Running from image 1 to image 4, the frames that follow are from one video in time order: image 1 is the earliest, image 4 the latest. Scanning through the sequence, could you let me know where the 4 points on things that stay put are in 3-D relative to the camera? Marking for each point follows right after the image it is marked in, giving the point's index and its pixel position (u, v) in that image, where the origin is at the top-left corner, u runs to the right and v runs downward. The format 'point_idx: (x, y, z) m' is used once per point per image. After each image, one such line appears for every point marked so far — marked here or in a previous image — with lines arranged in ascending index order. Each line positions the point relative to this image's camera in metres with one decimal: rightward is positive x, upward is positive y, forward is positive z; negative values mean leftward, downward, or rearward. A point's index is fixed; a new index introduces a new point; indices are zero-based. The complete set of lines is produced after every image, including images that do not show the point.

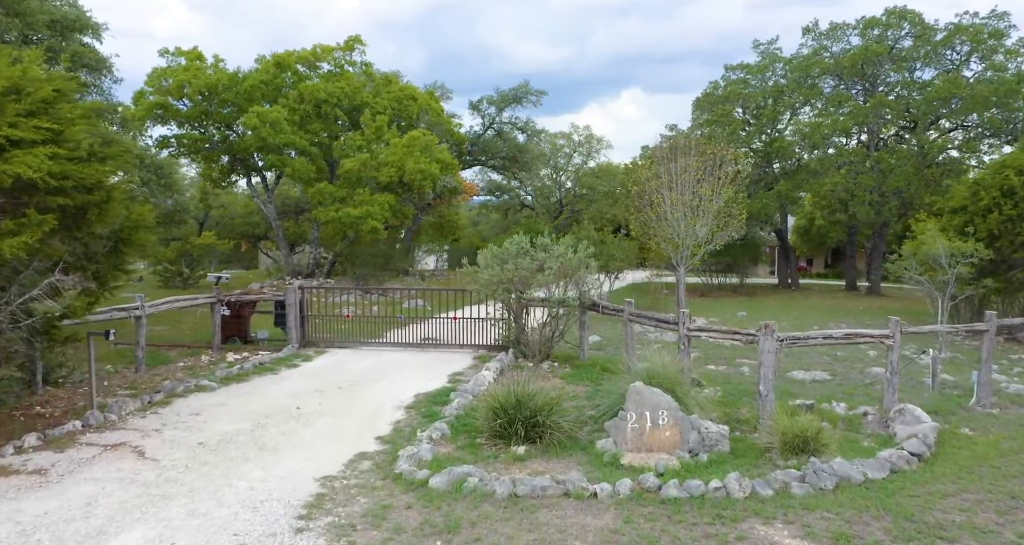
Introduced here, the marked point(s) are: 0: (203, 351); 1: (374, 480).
0: (-4.7, -1.2, +11.8) m
1: (-1.1, -1.6, +6.1) m
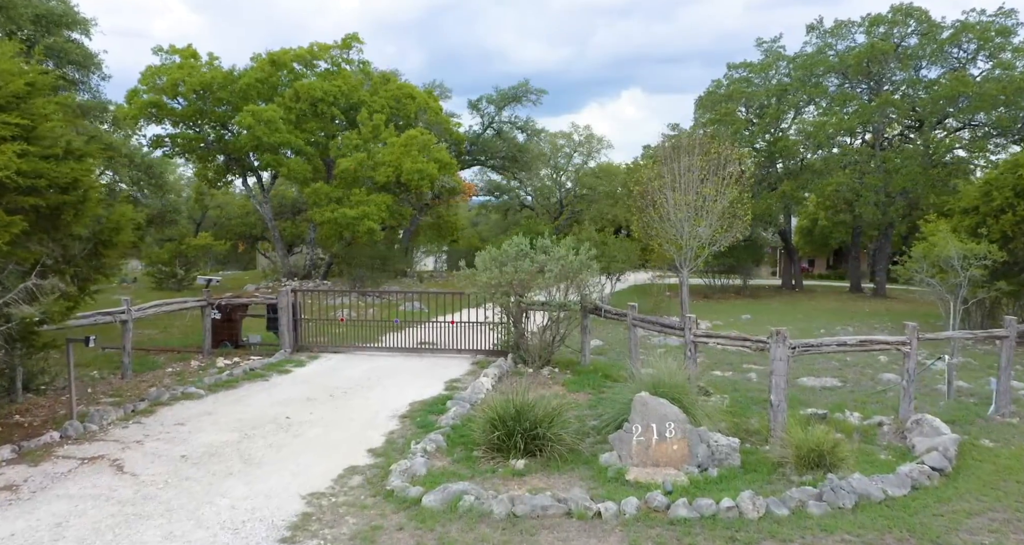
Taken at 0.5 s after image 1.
0: (-4.7, -1.2, +11.4) m
1: (-1.1, -1.7, +5.7) m
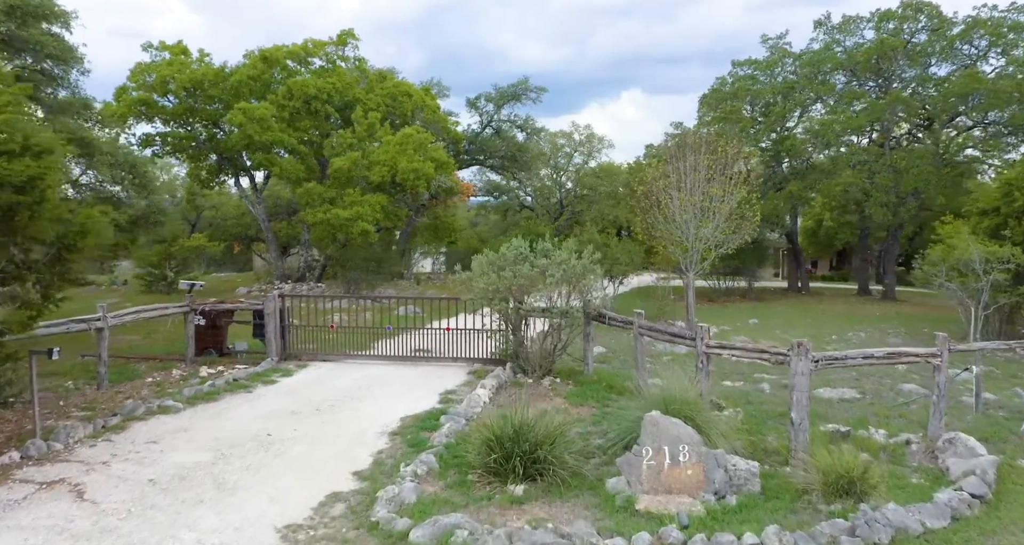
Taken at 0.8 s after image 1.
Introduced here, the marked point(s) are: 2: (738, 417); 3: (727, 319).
0: (-4.7, -1.3, +10.8) m
1: (-1.1, -1.7, +5.1) m
2: (+2.2, -1.4, +7.5) m
3: (+4.5, -1.0, +16.2) m
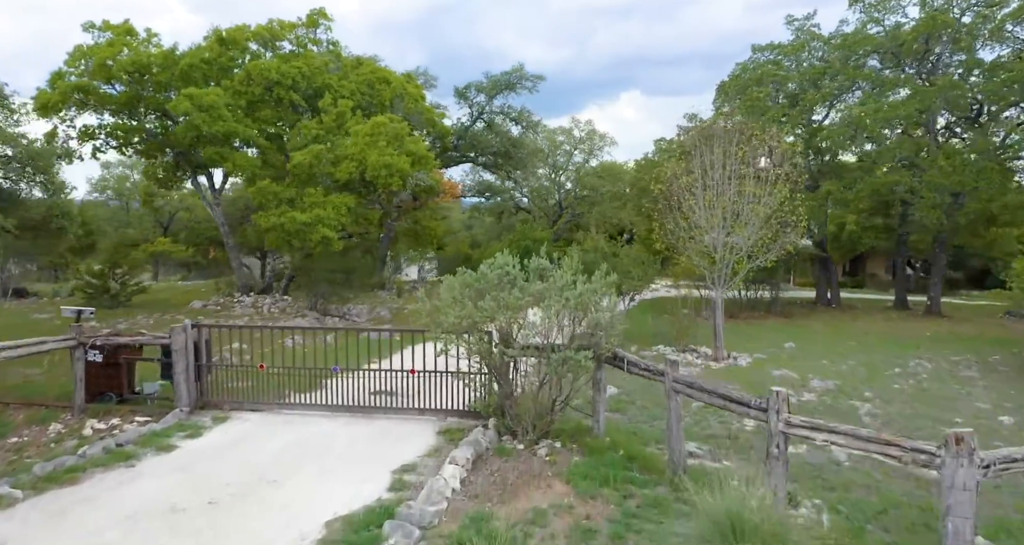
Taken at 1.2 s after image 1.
0: (-4.8, -1.5, +8.3) m
1: (-1.2, -1.9, +2.6) m
2: (+2.0, -1.6, +5.0) m
3: (+4.3, -1.2, +13.7) m
